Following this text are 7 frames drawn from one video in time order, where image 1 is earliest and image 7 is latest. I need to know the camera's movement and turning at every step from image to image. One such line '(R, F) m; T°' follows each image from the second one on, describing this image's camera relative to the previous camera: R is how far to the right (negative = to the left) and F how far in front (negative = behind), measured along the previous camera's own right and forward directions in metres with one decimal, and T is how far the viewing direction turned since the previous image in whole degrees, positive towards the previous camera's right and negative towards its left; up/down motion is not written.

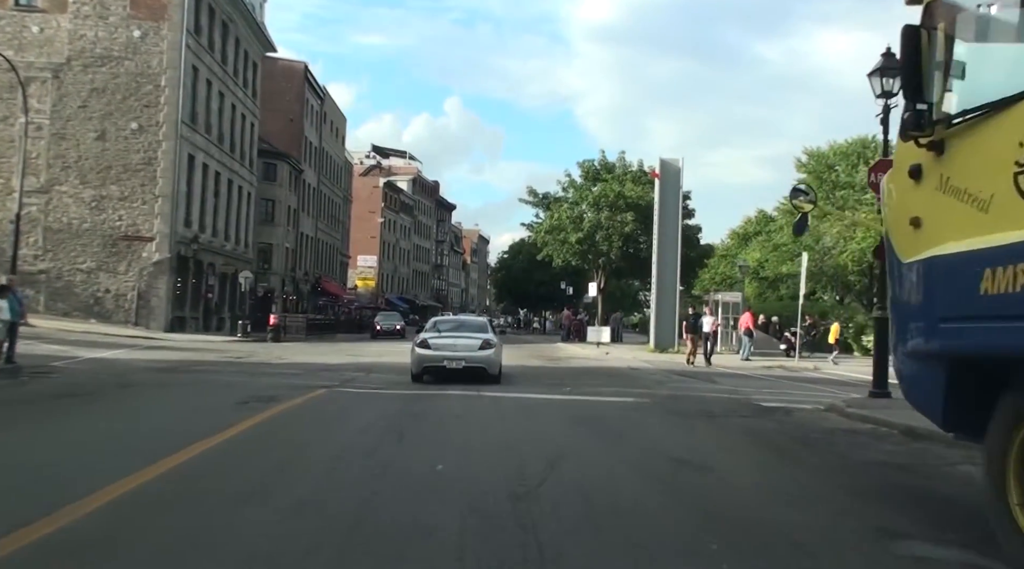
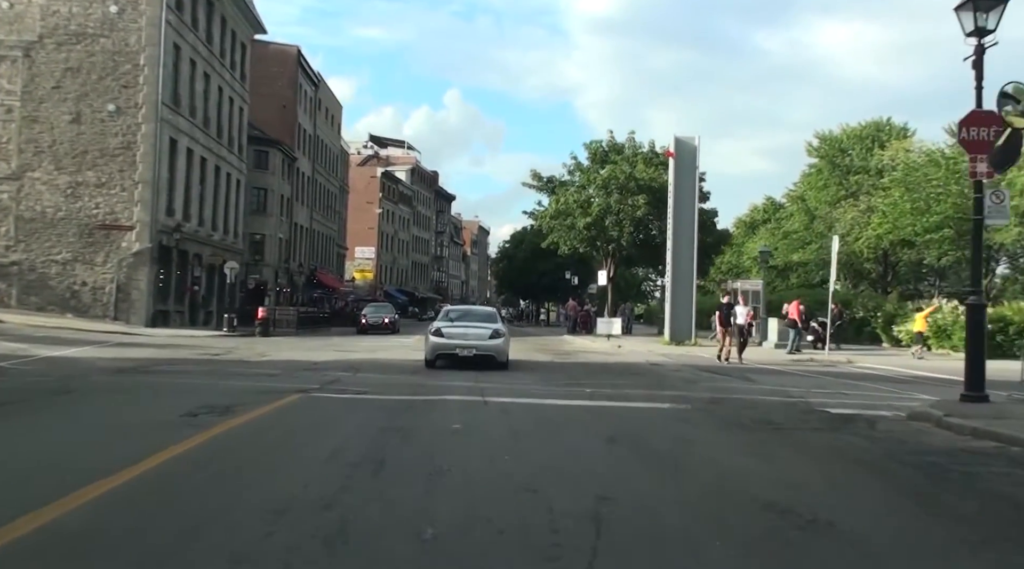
(-0.1, +2.7) m; 0°
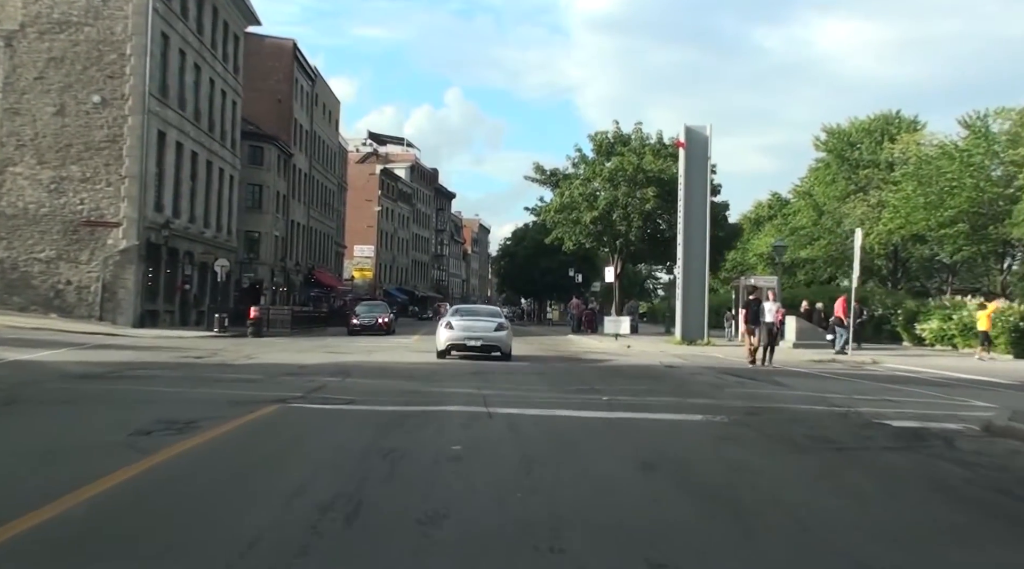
(-0.1, +1.7) m; 0°
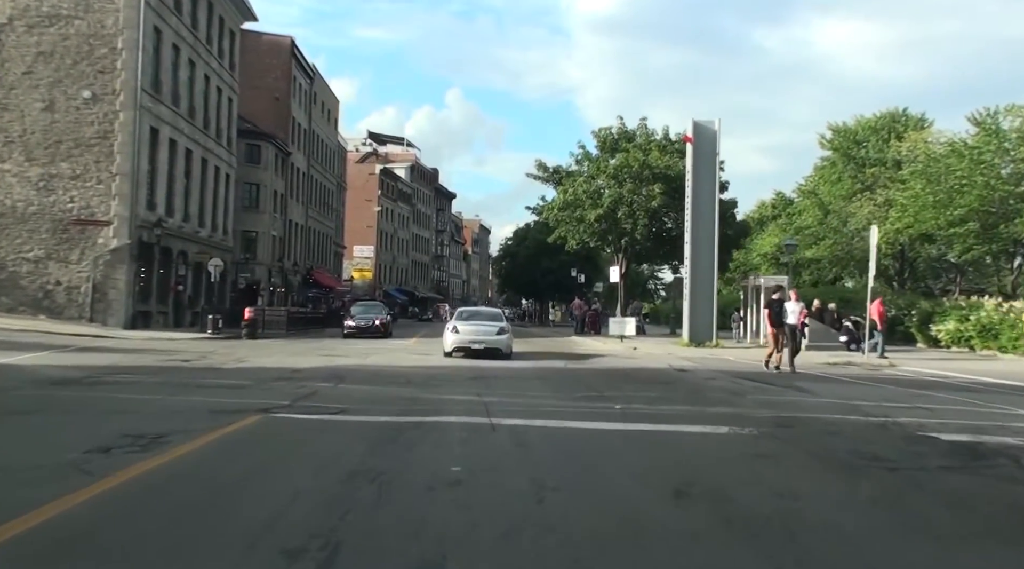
(0.0, +1.1) m; 0°
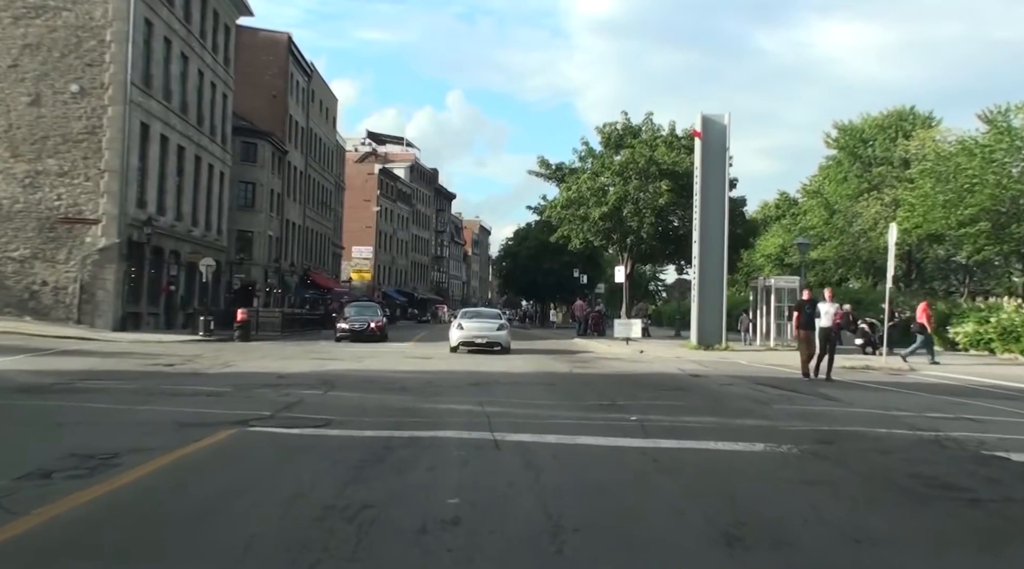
(-0.1, +1.2) m; 0°
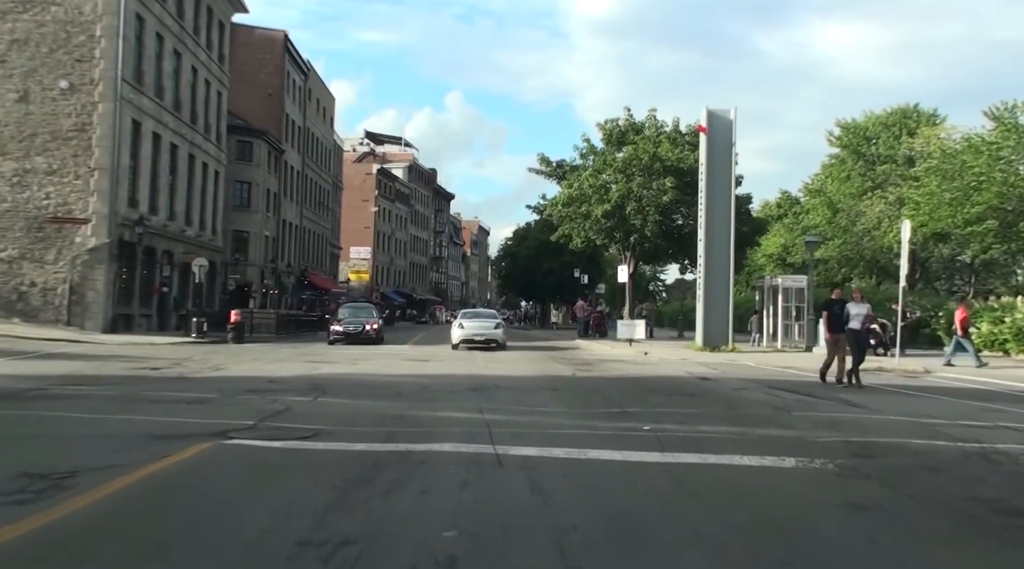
(0.0, +0.9) m; 0°
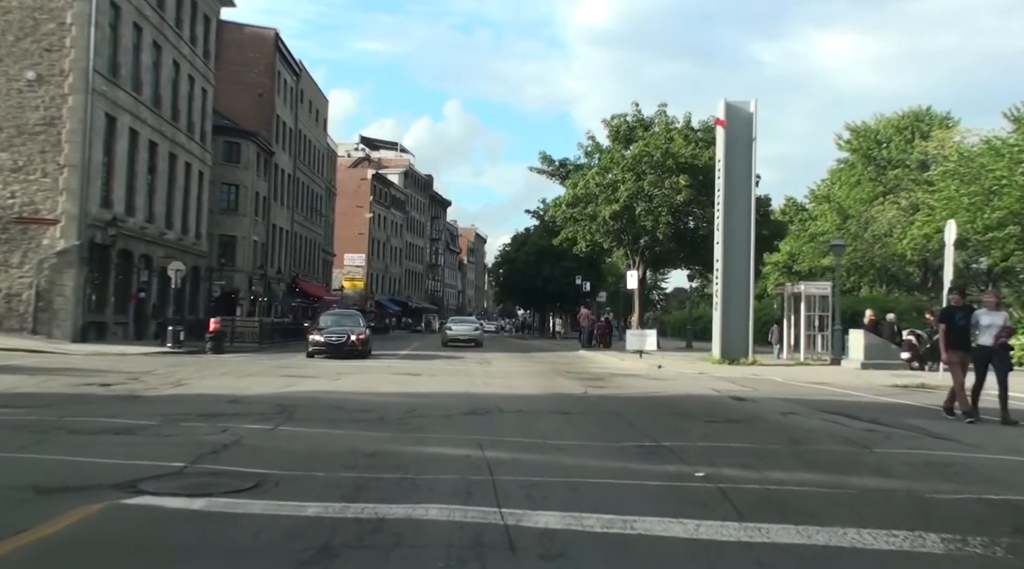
(-0.1, +2.5) m; 0°
